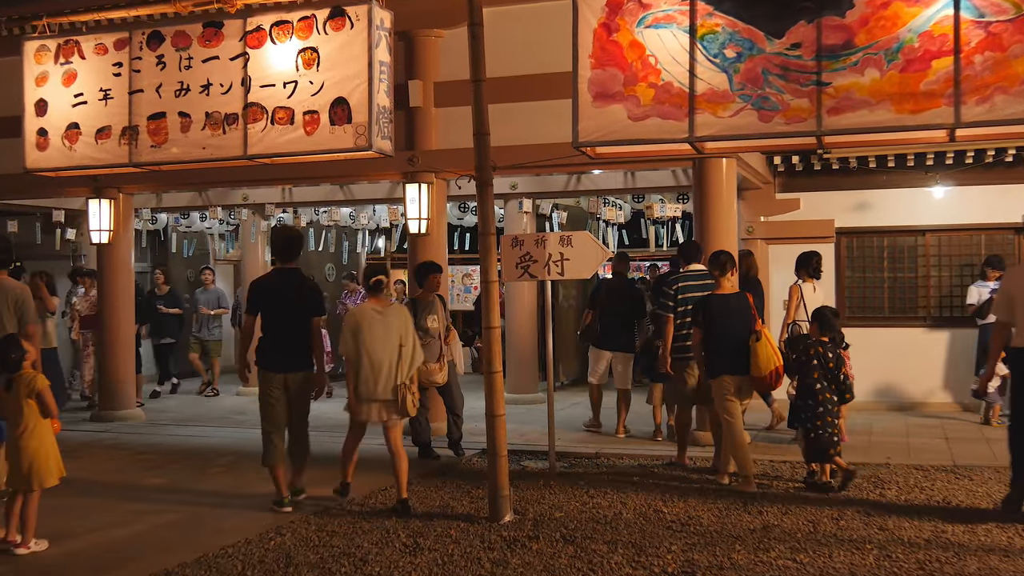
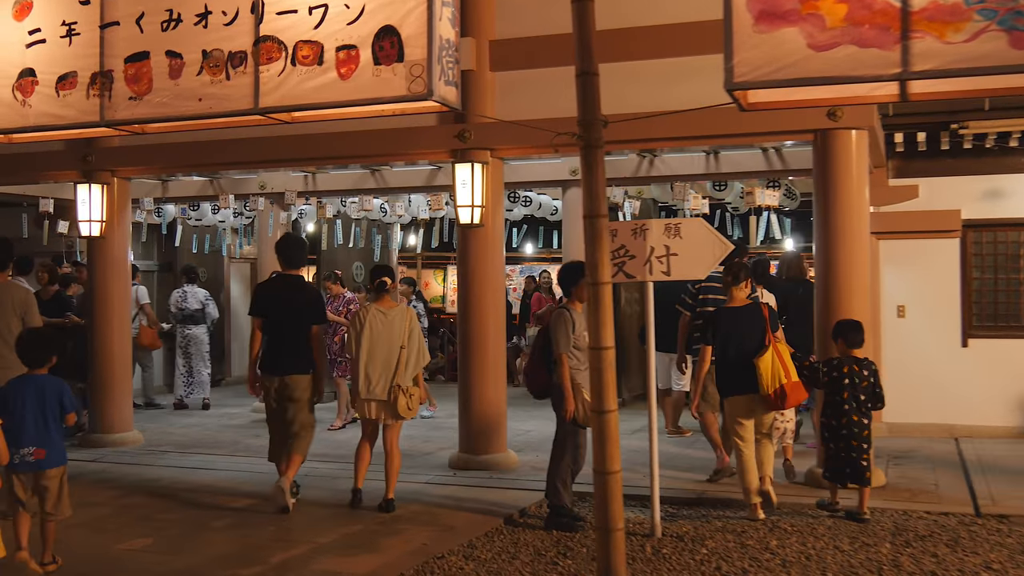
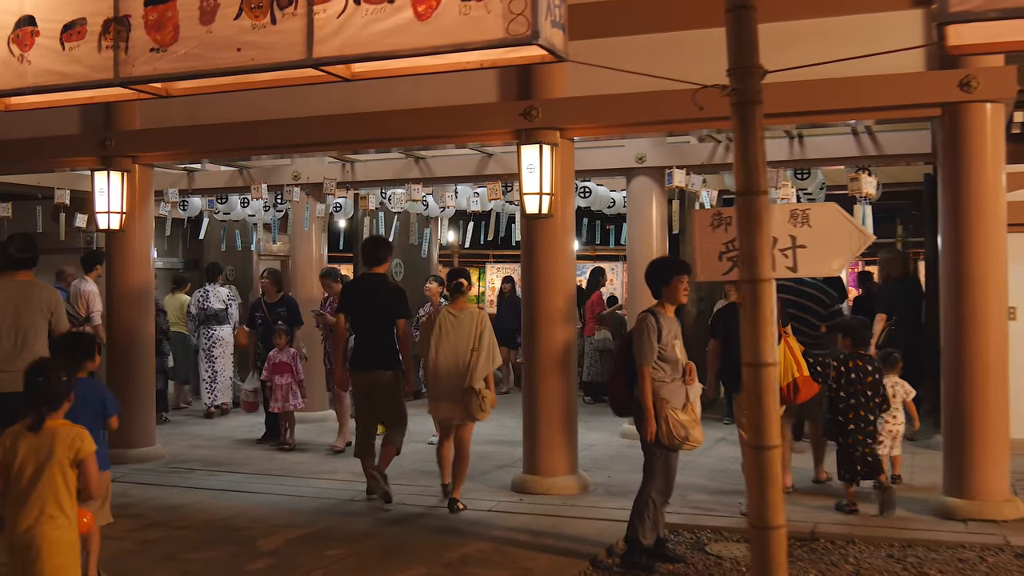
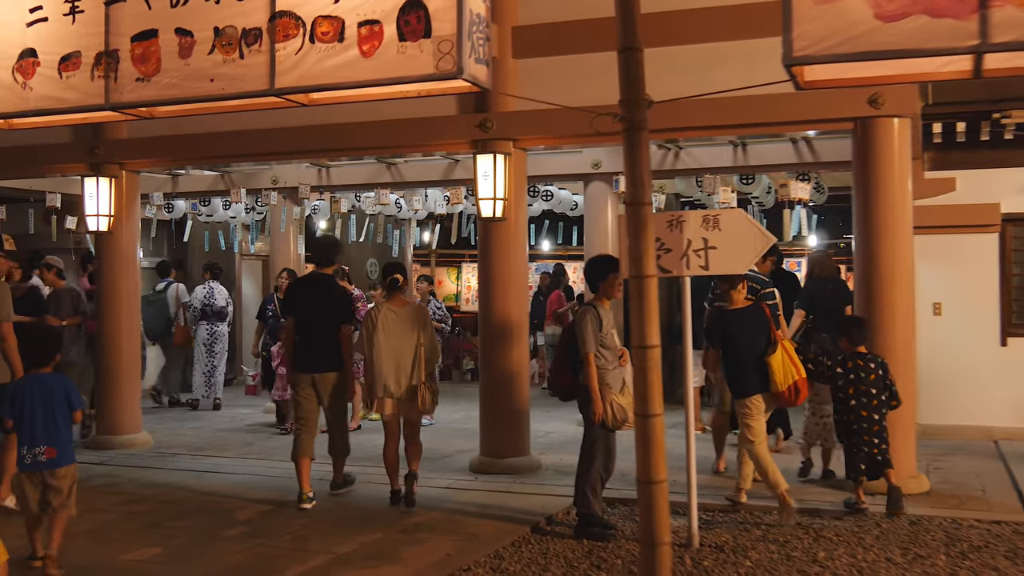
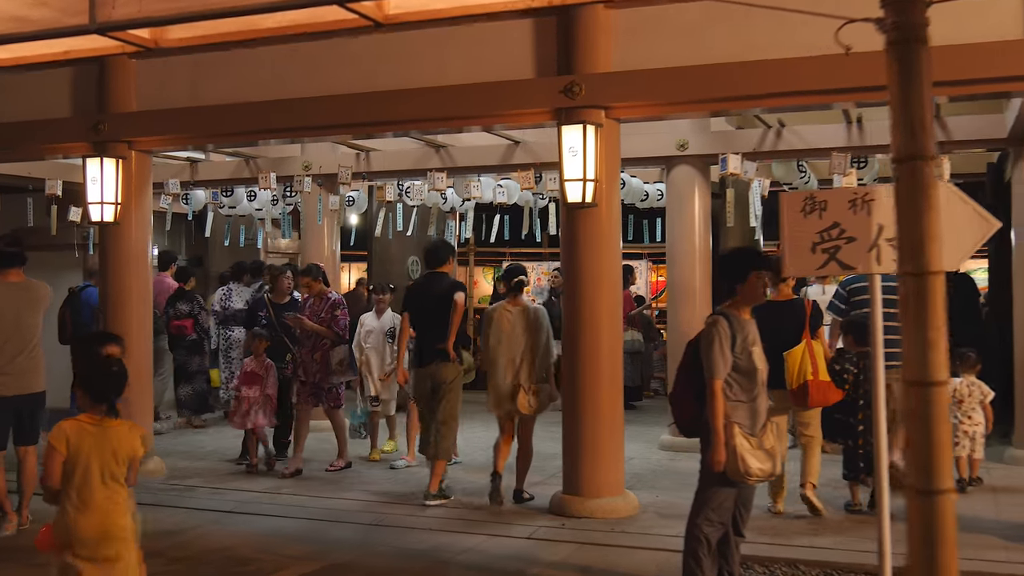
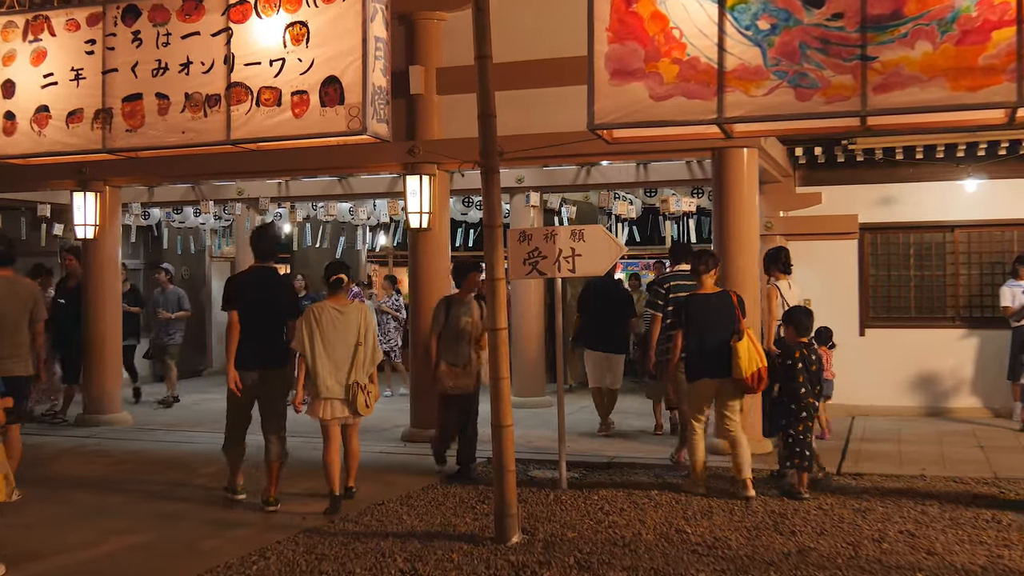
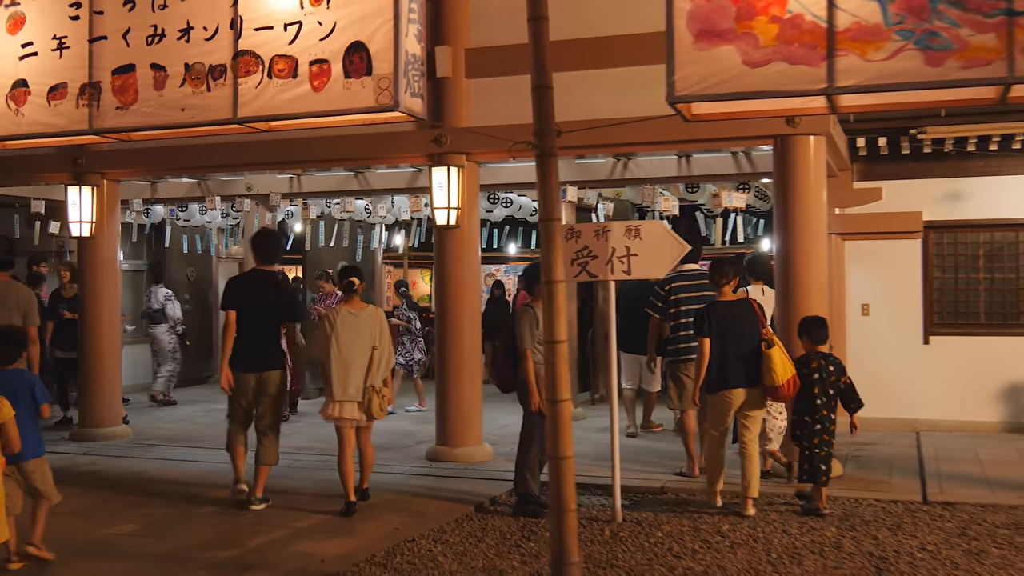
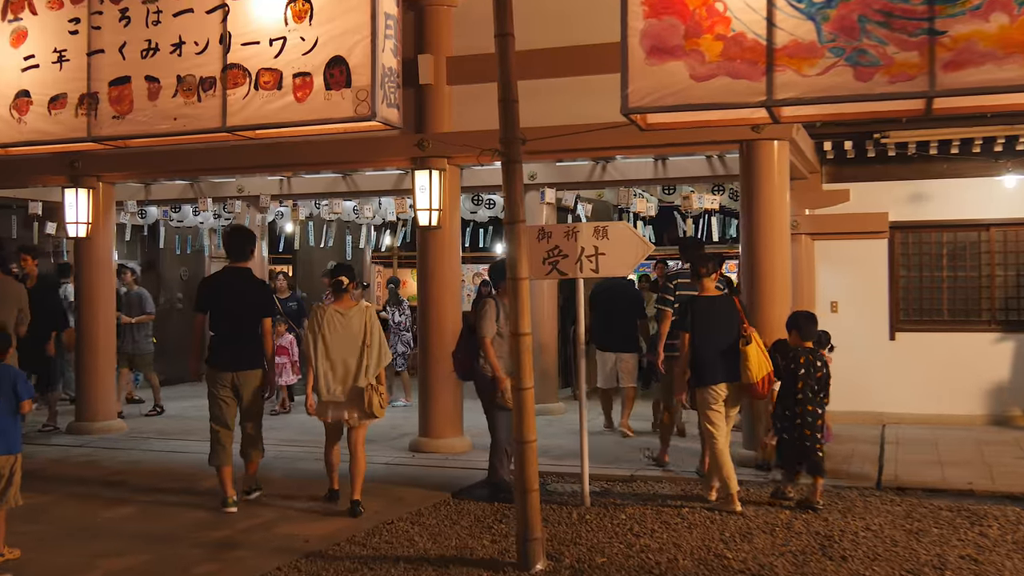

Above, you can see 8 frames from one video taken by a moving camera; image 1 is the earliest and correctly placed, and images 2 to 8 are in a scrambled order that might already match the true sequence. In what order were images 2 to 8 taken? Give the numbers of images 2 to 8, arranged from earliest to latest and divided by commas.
6, 8, 7, 2, 4, 3, 5
